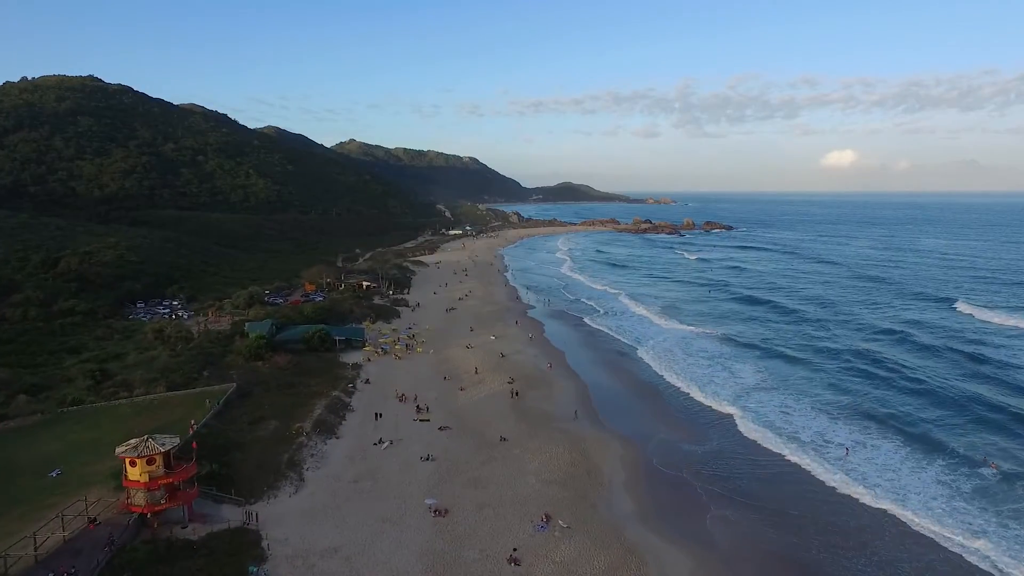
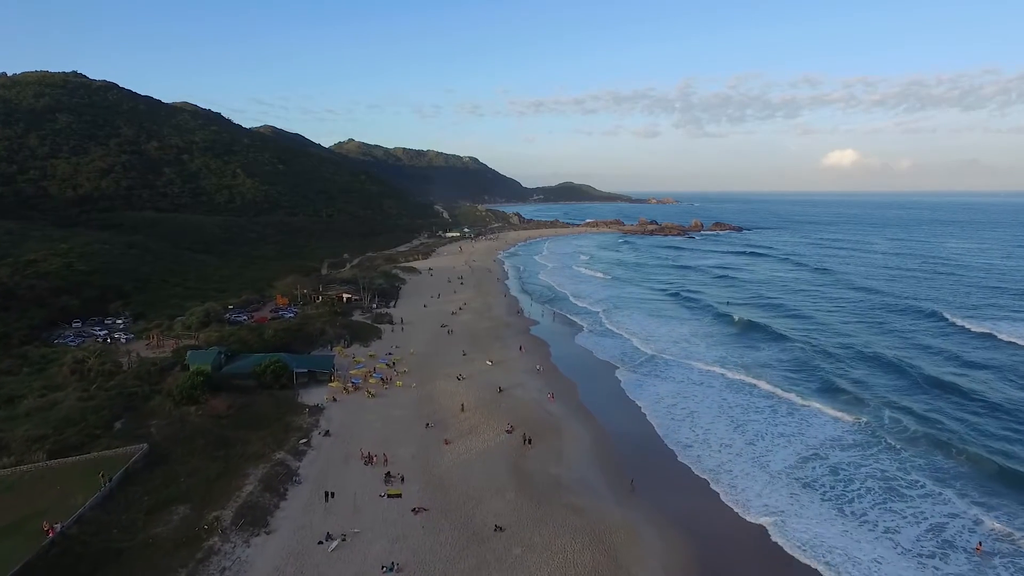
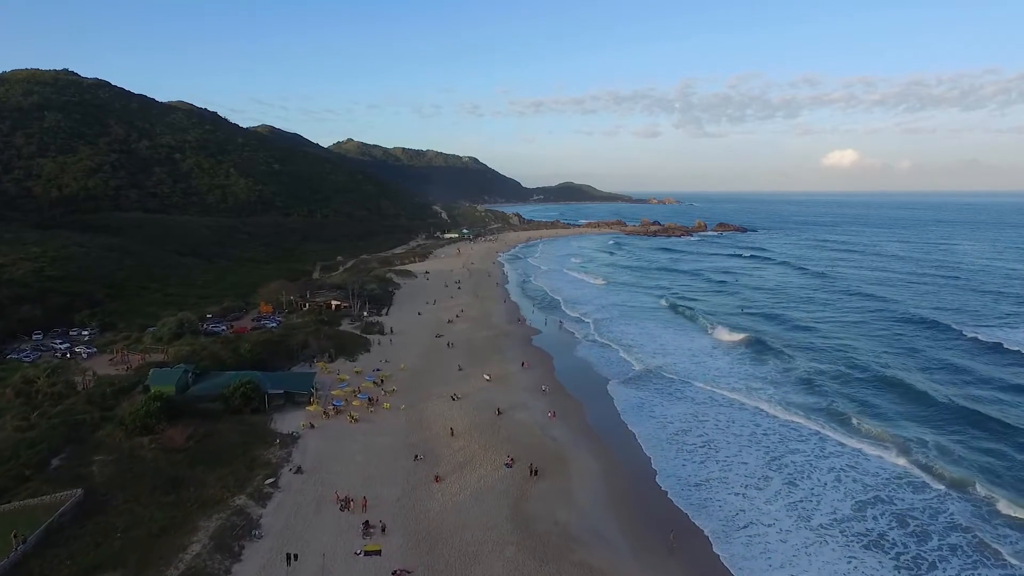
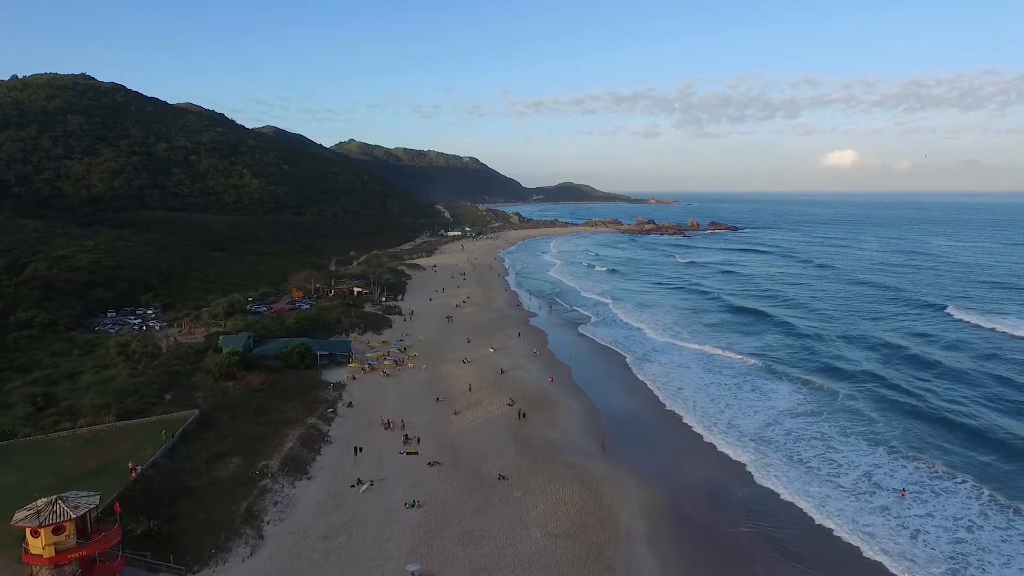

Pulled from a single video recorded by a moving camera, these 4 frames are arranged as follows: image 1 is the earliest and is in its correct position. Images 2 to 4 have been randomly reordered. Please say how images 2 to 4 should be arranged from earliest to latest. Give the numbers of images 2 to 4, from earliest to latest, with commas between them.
4, 2, 3
